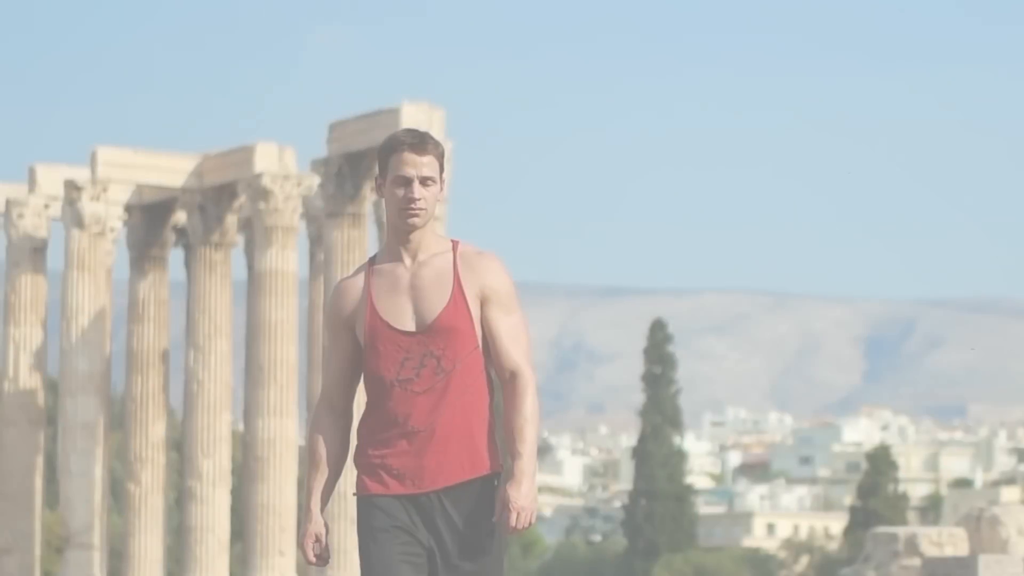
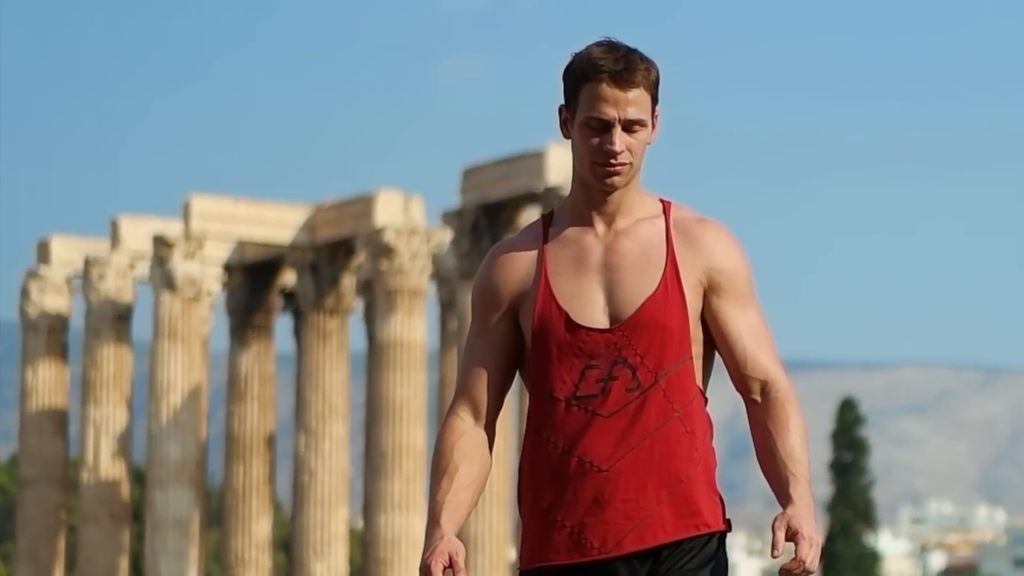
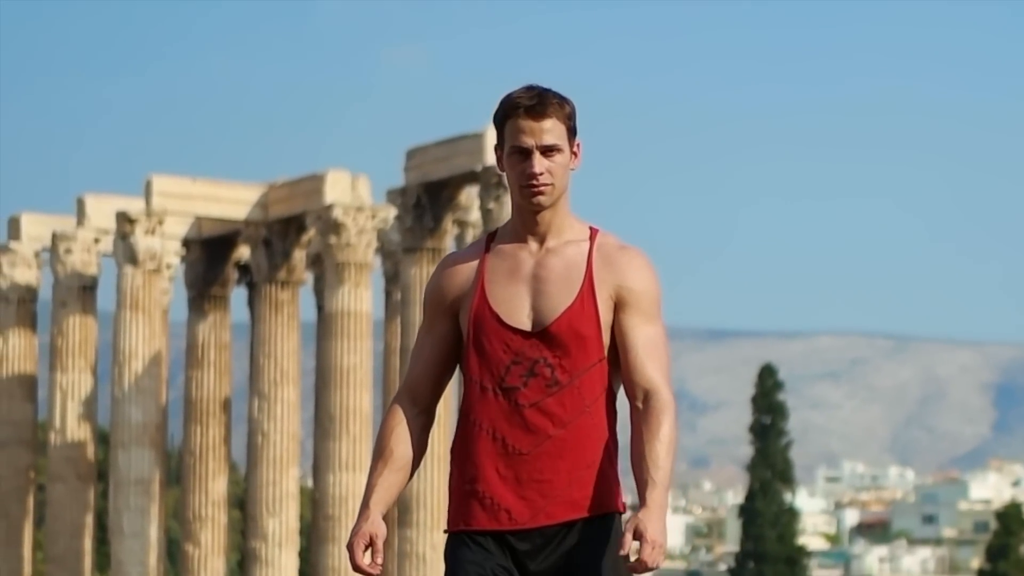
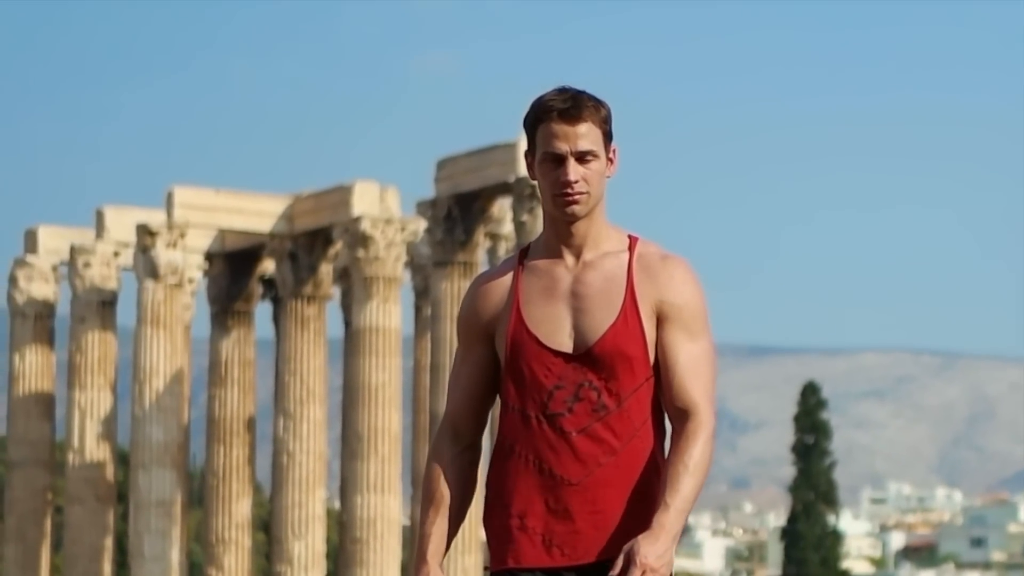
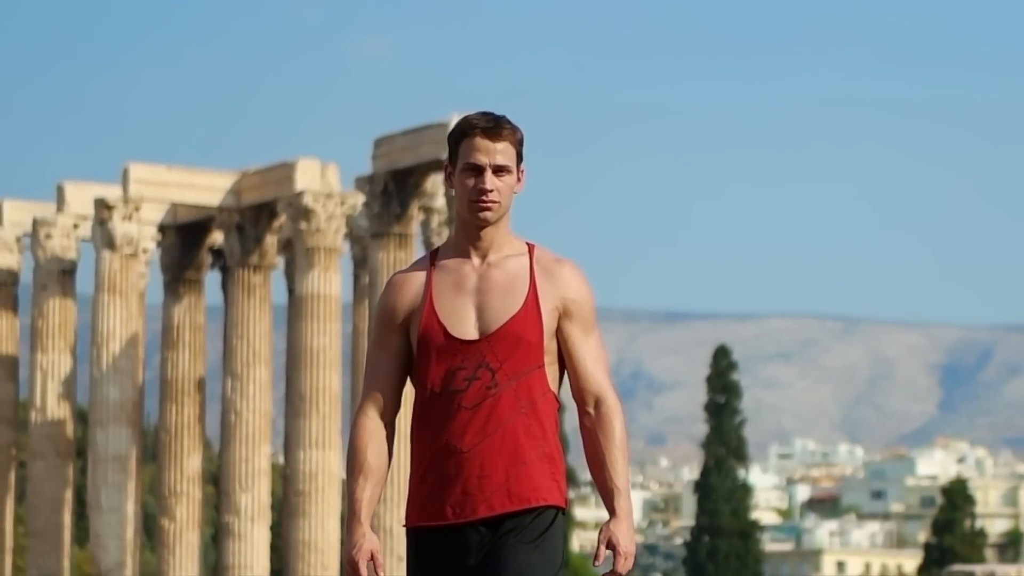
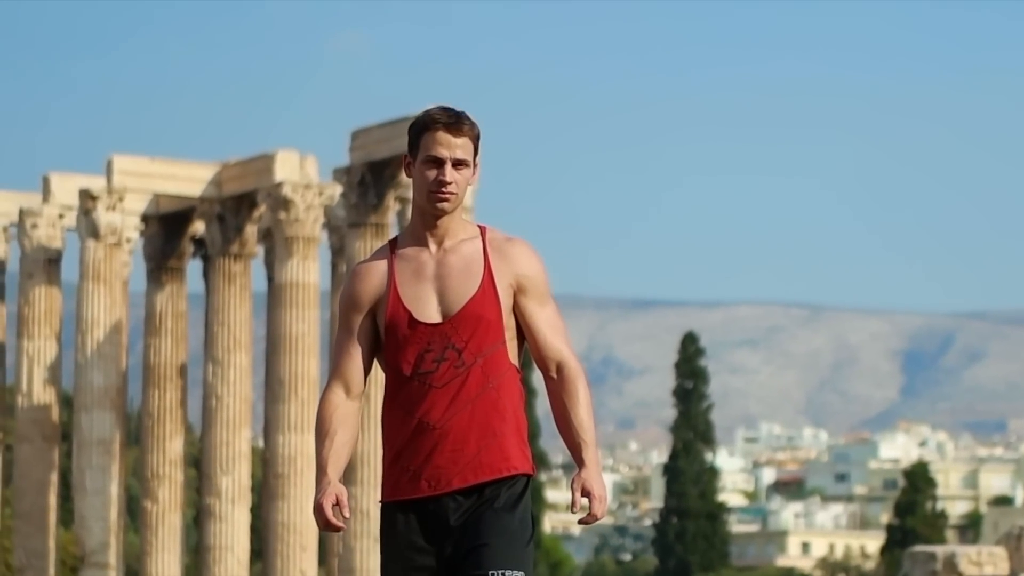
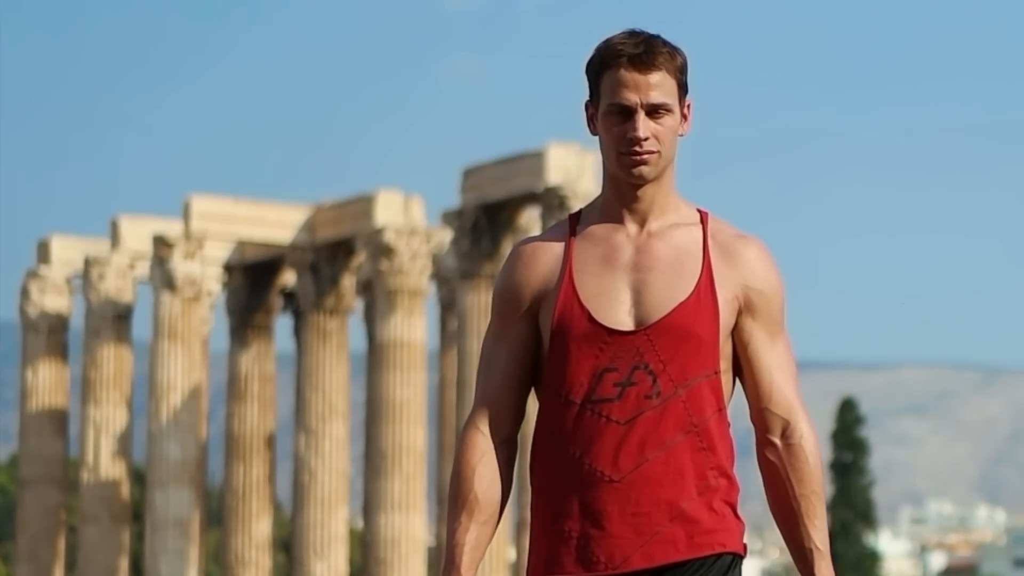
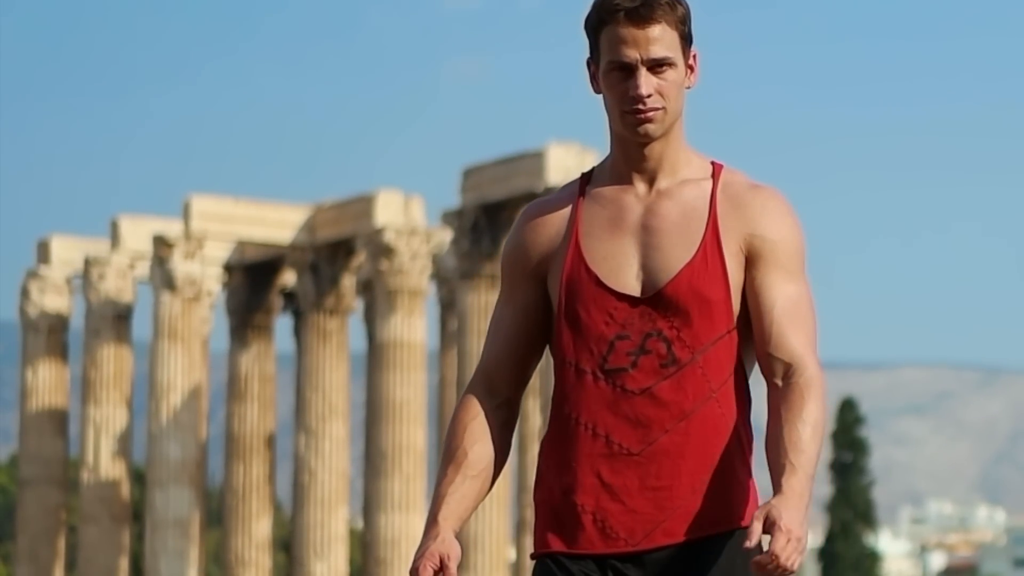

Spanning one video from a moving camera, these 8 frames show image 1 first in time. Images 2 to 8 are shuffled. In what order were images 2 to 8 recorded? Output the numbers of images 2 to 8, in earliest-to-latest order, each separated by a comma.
6, 5, 3, 4, 2, 7, 8
